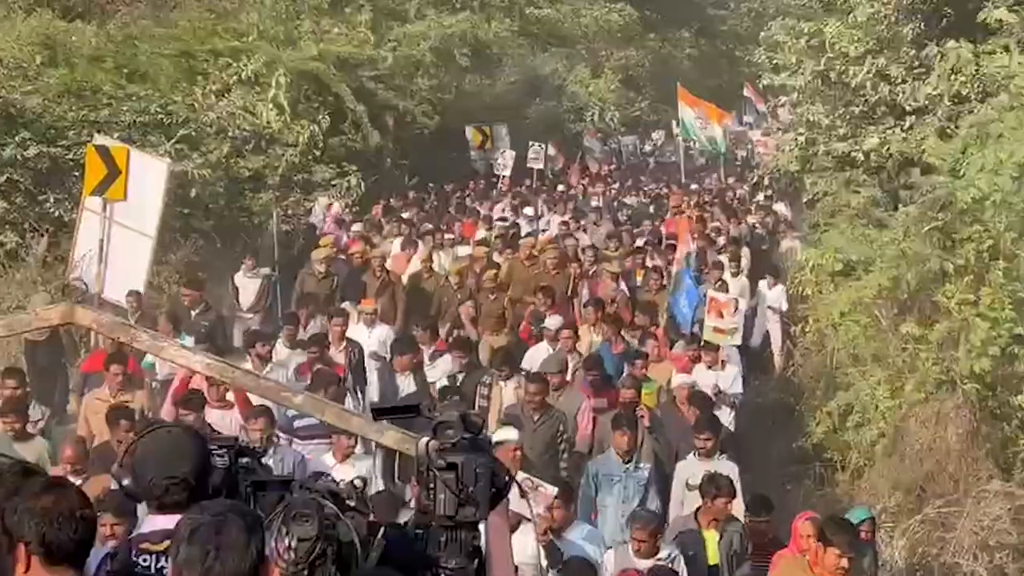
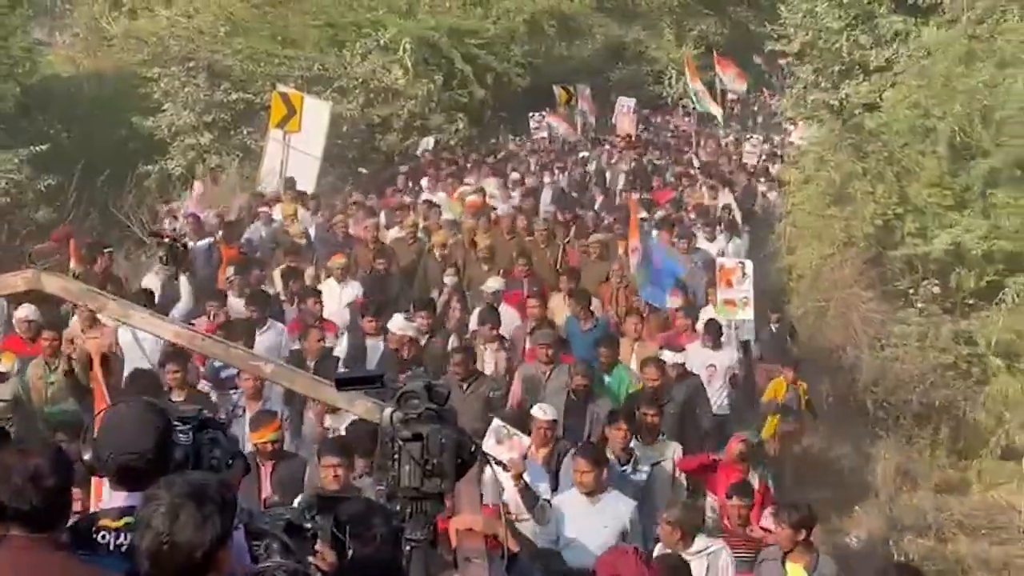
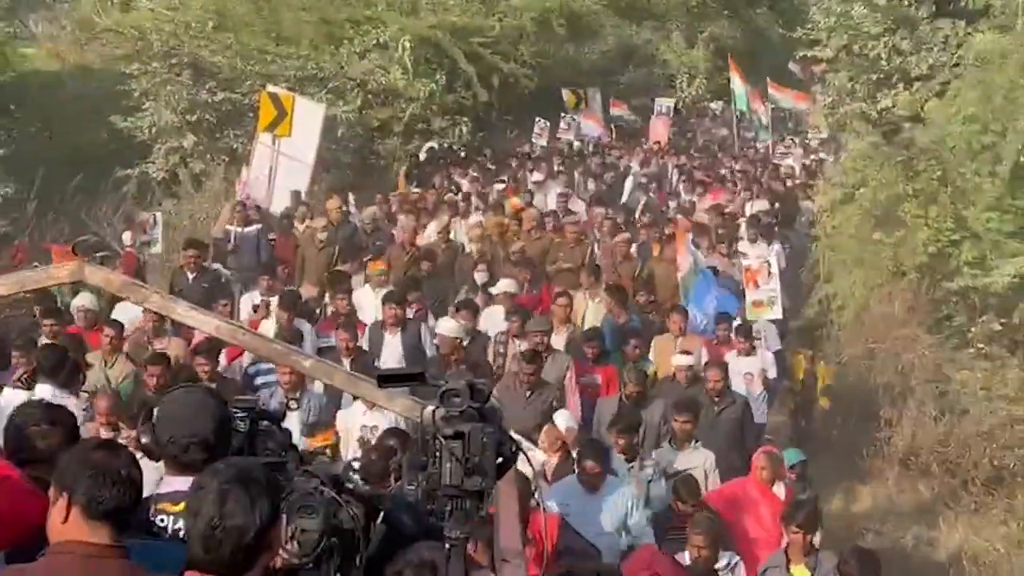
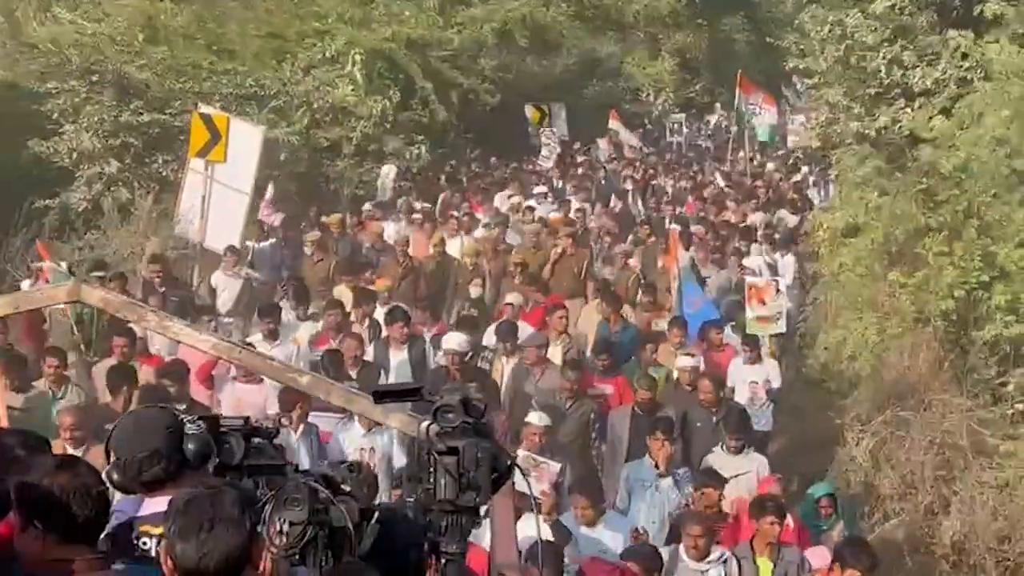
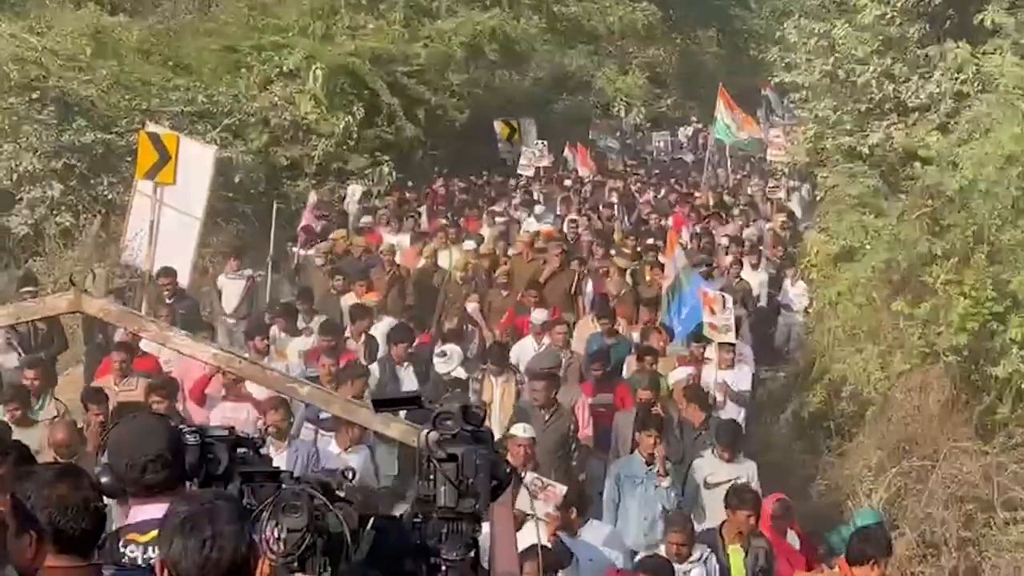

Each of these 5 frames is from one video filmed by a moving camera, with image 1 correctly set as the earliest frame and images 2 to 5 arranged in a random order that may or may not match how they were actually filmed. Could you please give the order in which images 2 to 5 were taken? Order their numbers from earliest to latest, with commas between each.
5, 4, 3, 2
